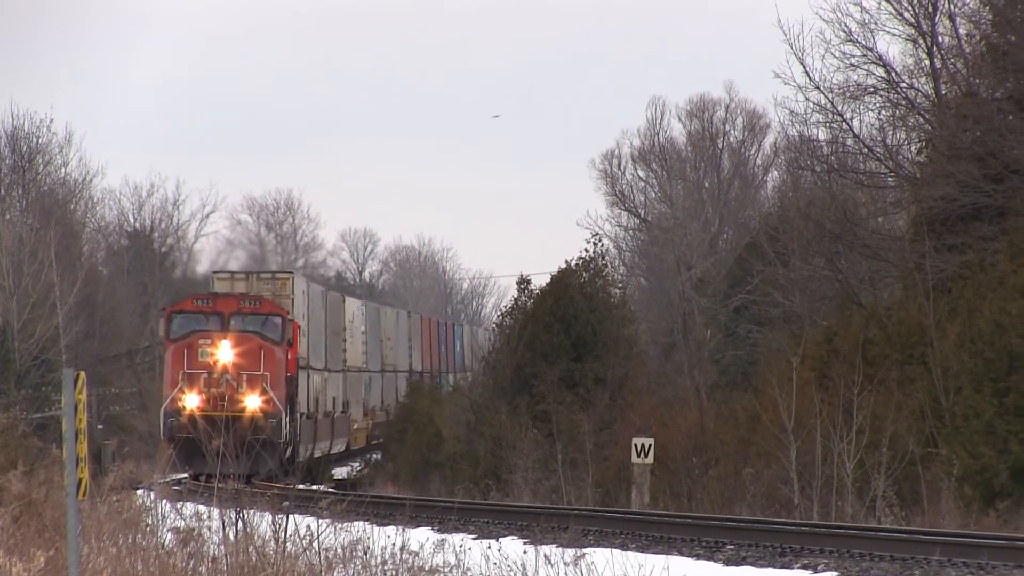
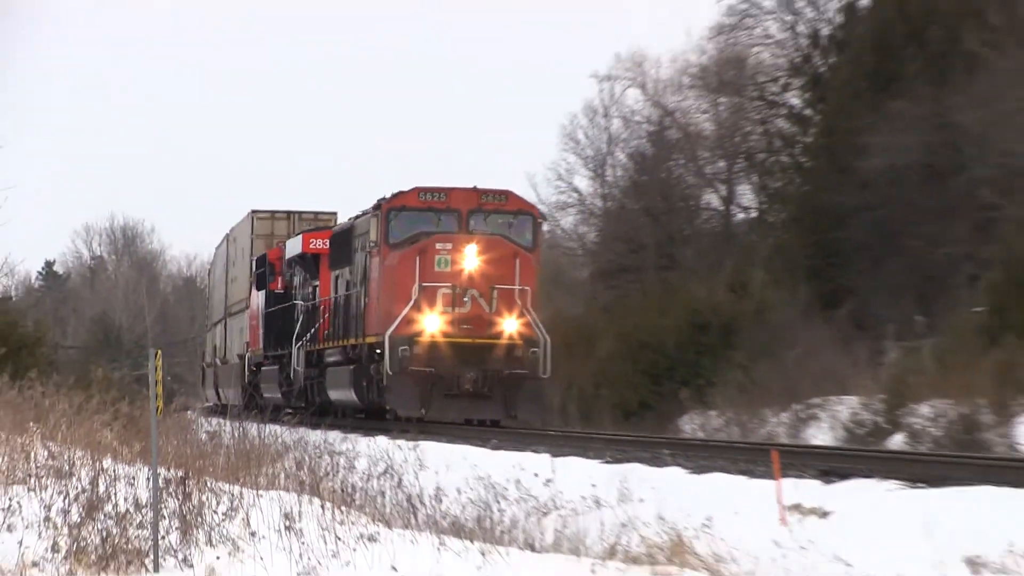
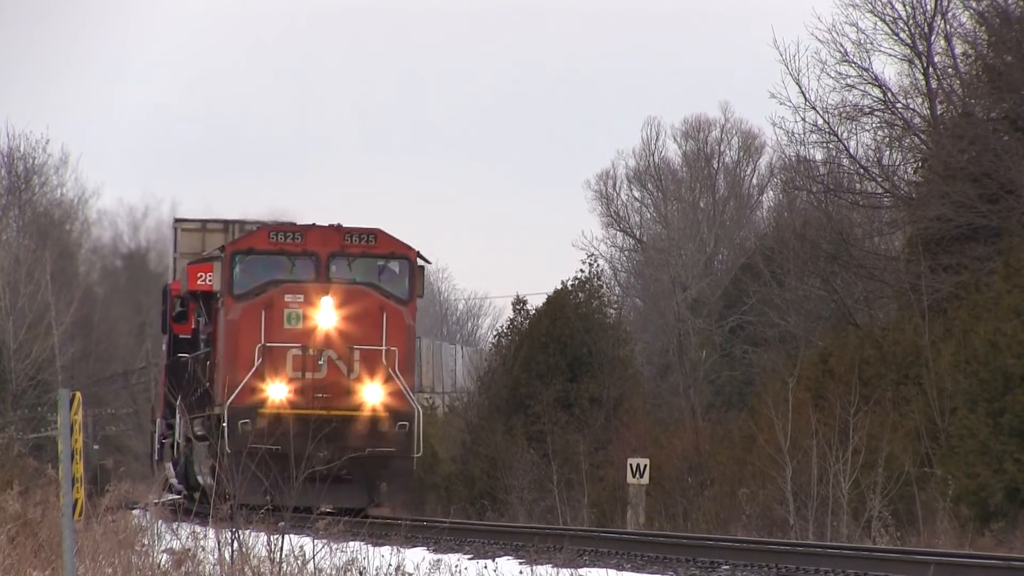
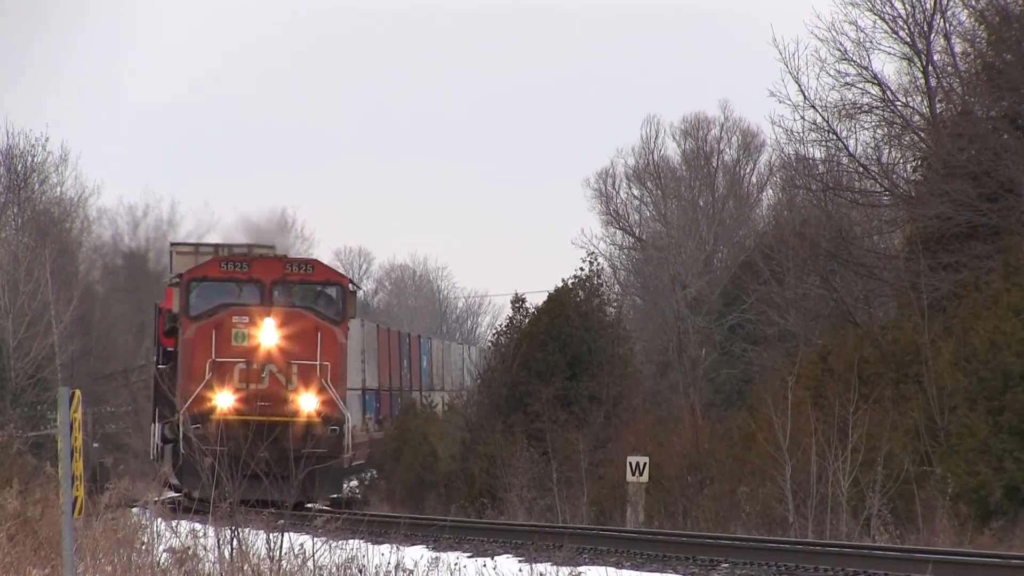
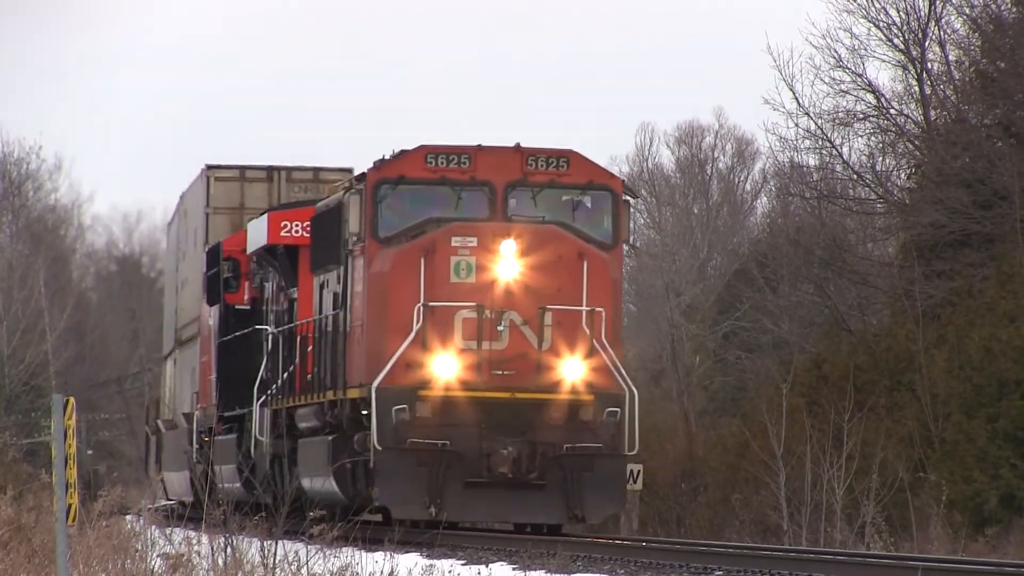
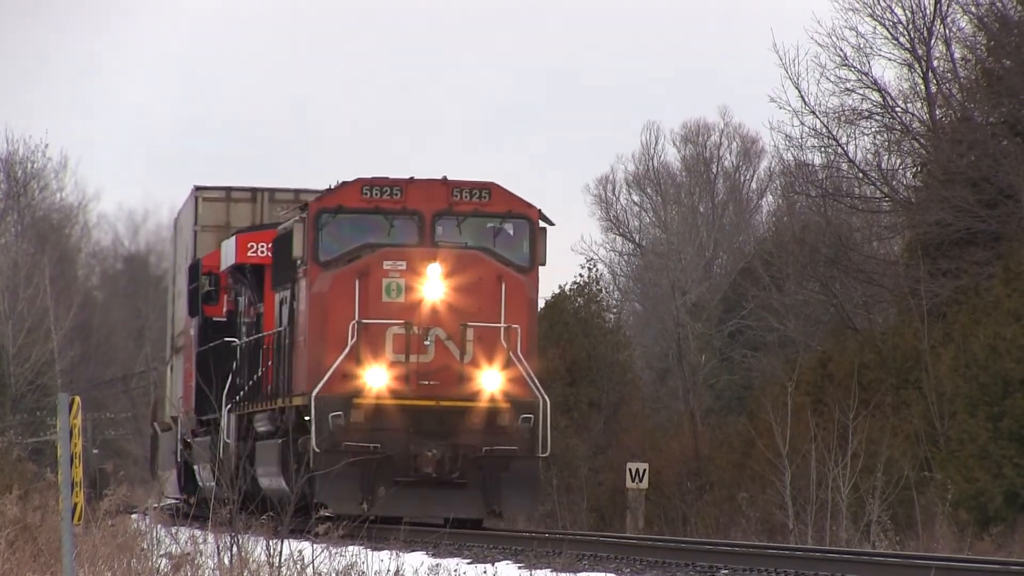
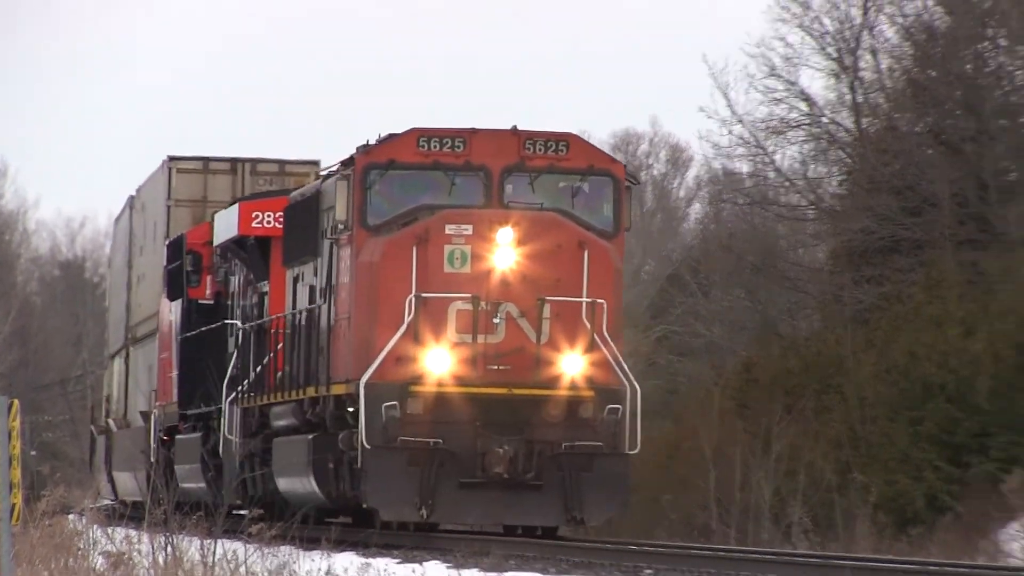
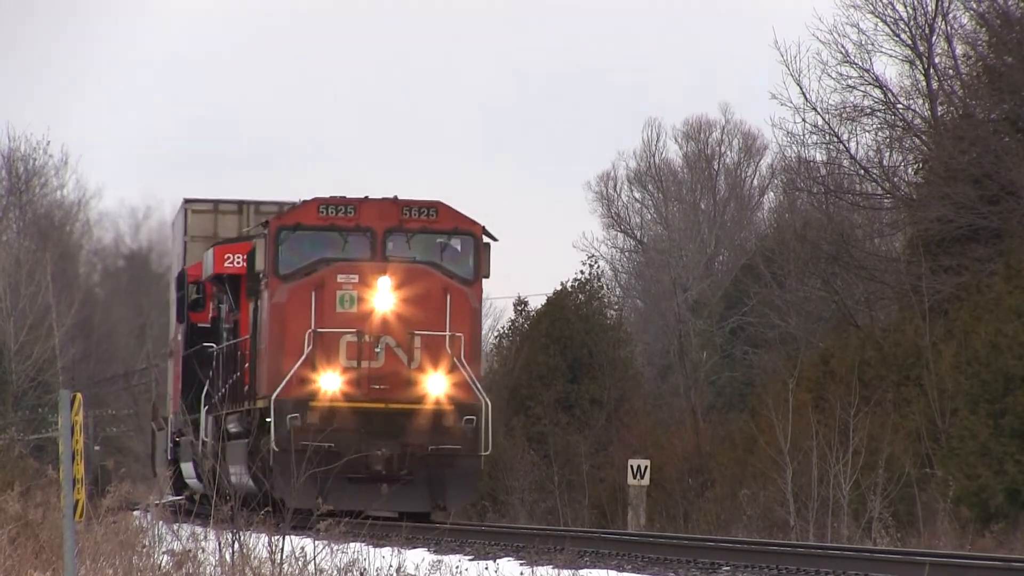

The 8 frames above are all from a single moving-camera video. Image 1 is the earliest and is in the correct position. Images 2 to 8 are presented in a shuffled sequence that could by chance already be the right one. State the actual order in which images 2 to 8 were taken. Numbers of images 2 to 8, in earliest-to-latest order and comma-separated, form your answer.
4, 3, 8, 6, 5, 7, 2
